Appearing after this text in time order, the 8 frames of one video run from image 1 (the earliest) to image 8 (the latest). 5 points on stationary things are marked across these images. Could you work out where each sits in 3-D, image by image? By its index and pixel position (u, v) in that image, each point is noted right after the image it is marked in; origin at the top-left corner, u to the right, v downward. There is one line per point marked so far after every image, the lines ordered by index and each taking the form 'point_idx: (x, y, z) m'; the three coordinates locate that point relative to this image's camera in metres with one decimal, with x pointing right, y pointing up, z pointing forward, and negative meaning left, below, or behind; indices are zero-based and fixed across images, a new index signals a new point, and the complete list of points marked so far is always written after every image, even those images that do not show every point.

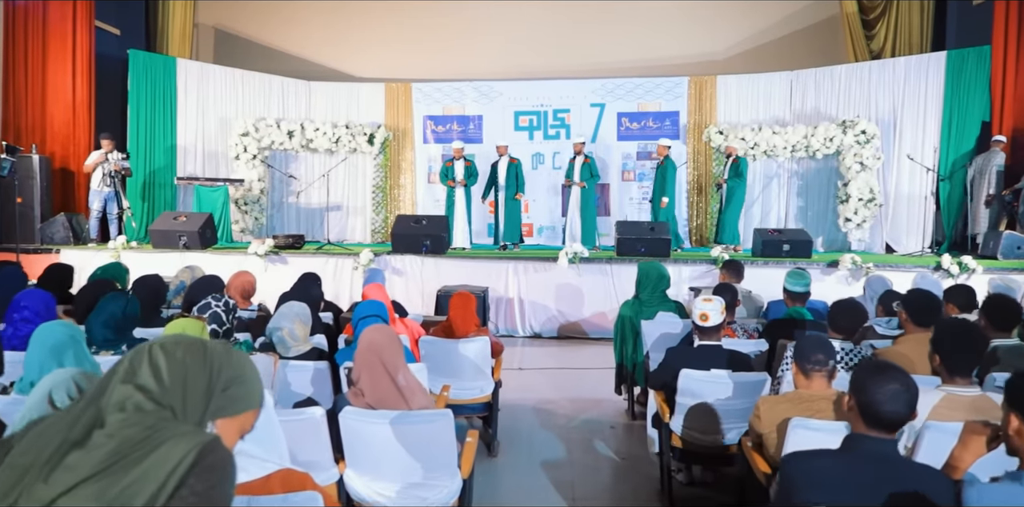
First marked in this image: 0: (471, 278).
0: (-0.4, -0.3, +7.3) m
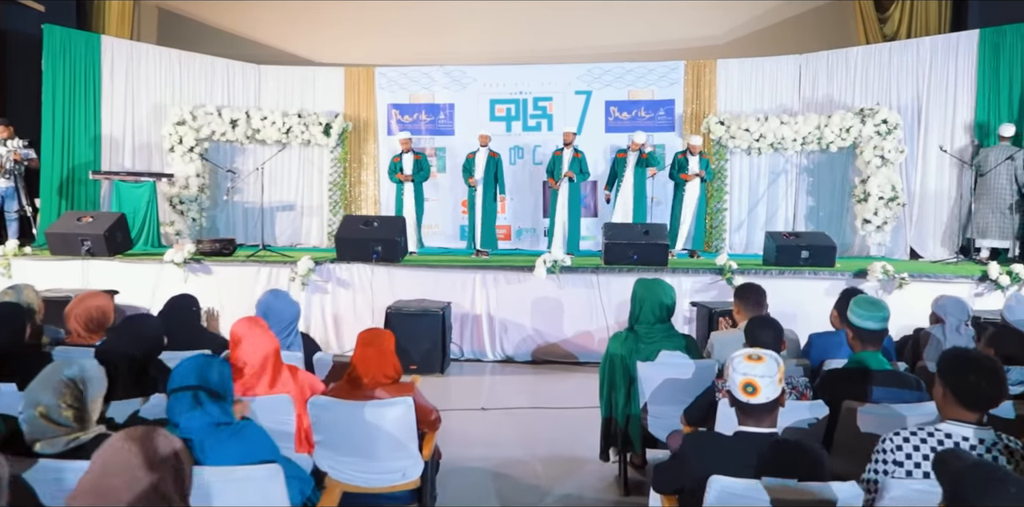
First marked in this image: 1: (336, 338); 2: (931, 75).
0: (-0.7, -0.3, +6.1) m
1: (-1.5, -0.7, +6.2) m
2: (+4.7, +2.0, +8.0) m
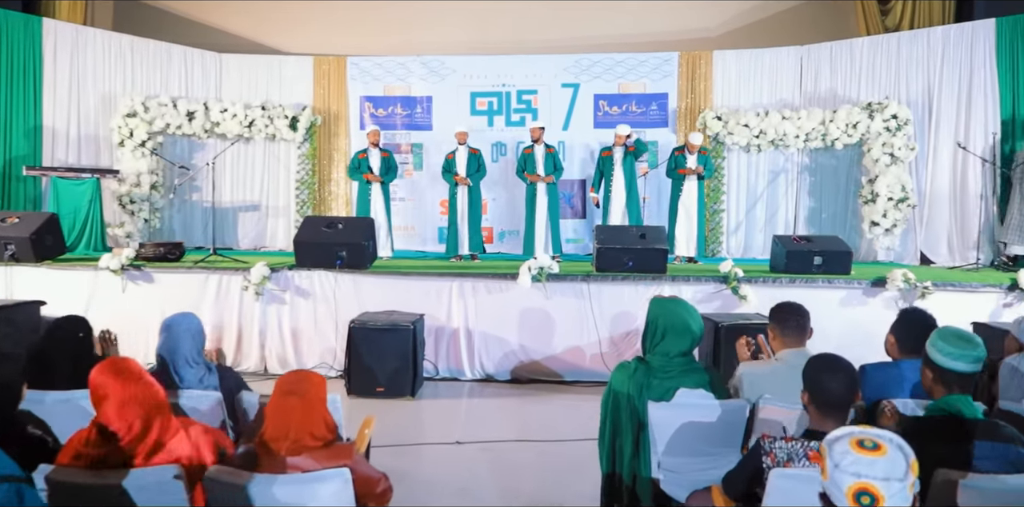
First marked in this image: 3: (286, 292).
0: (-0.8, -0.4, +5.5) m
1: (-1.7, -0.8, +5.5) m
2: (+4.6, +2.0, +7.5) m
3: (-1.7, -0.3, +5.5) m
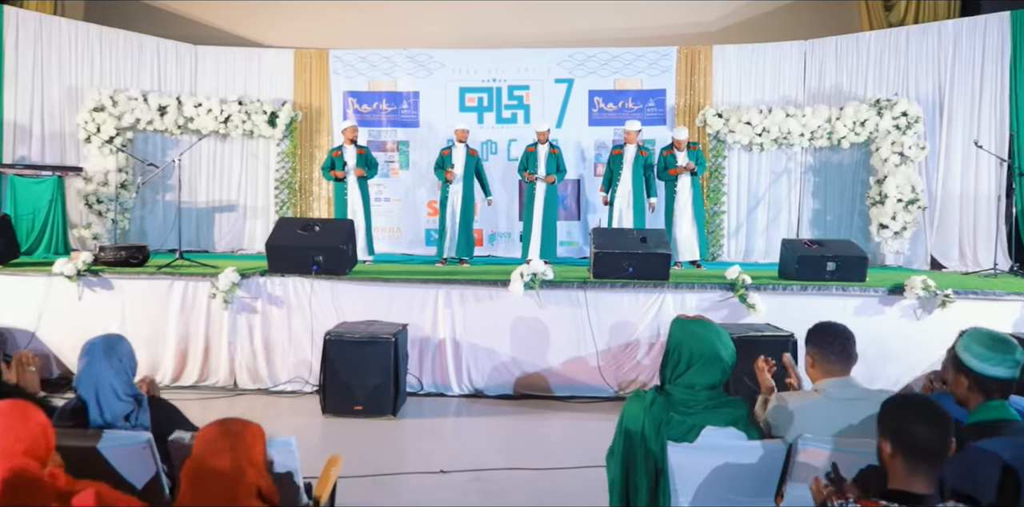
0: (-0.9, -0.4, +5.0) m
1: (-1.7, -0.8, +5.0) m
2: (+4.5, +1.9, +7.2) m
3: (-1.8, -0.3, +5.0) m
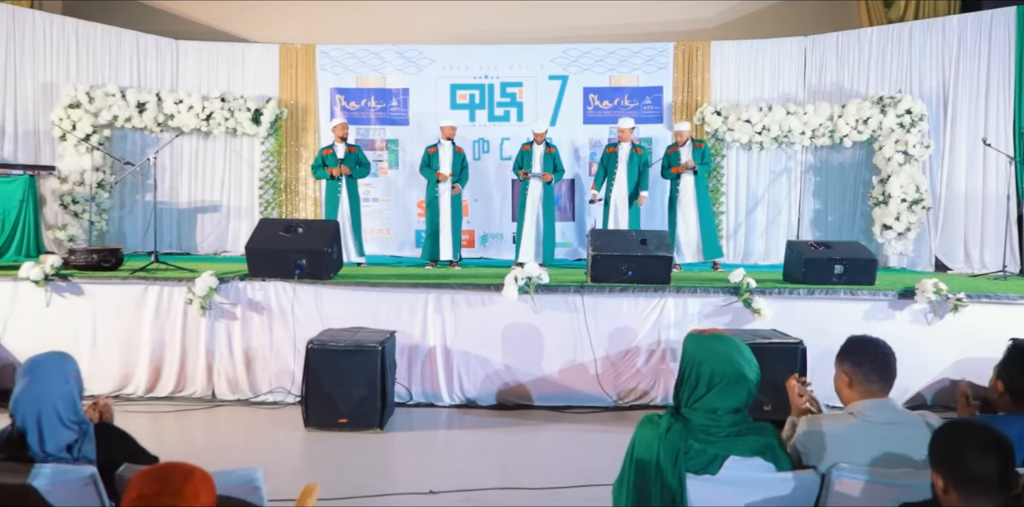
0: (-1.0, -0.4, +4.8) m
1: (-1.8, -0.8, +4.8) m
2: (+4.4, +1.9, +7.0) m
3: (-1.9, -0.4, +4.8) m
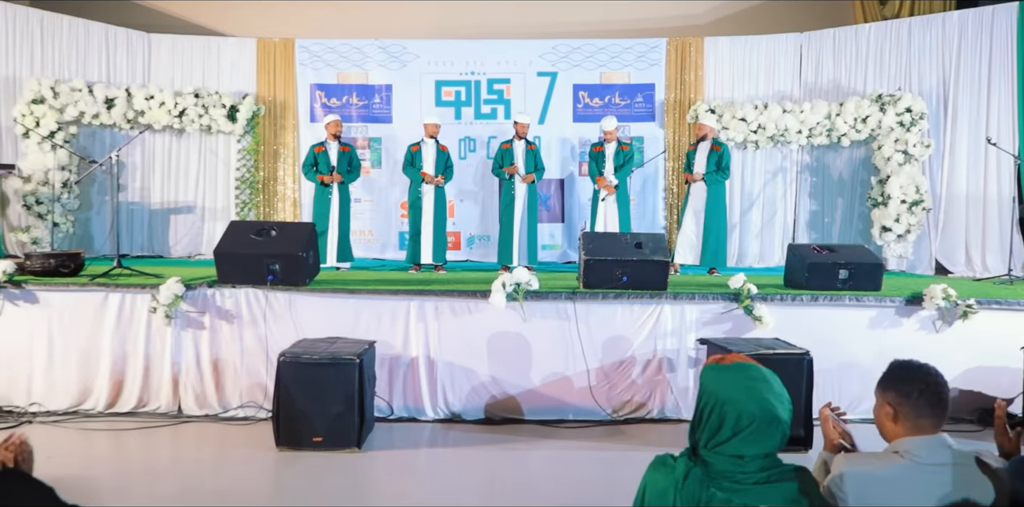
0: (-1.0, -0.5, +4.5) m
1: (-1.9, -0.9, +4.5) m
2: (+4.3, +1.9, +6.8) m
3: (-1.9, -0.4, +4.4) m
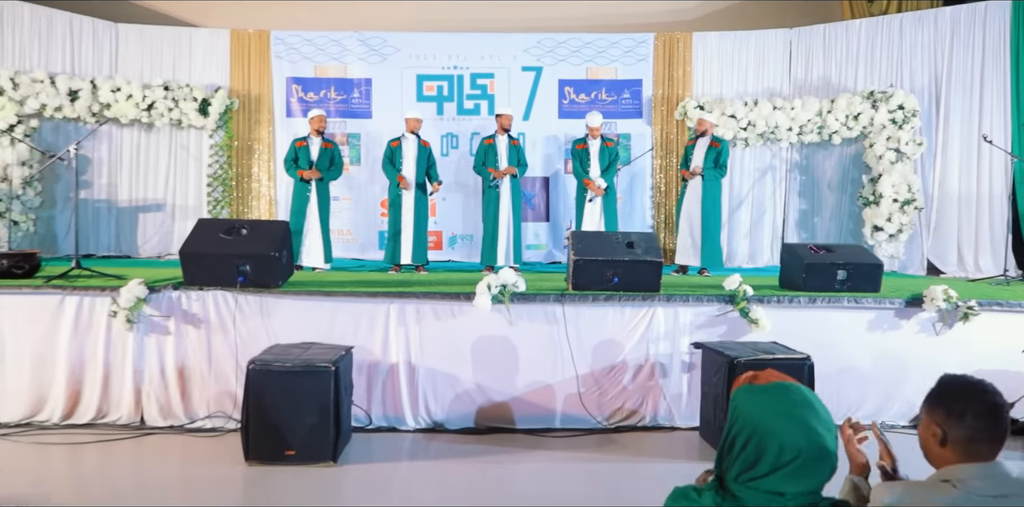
0: (-1.1, -0.5, +4.2) m
1: (-1.9, -0.9, +4.2) m
2: (+4.1, +1.9, +6.6) m
3: (-2.0, -0.4, +4.2) m
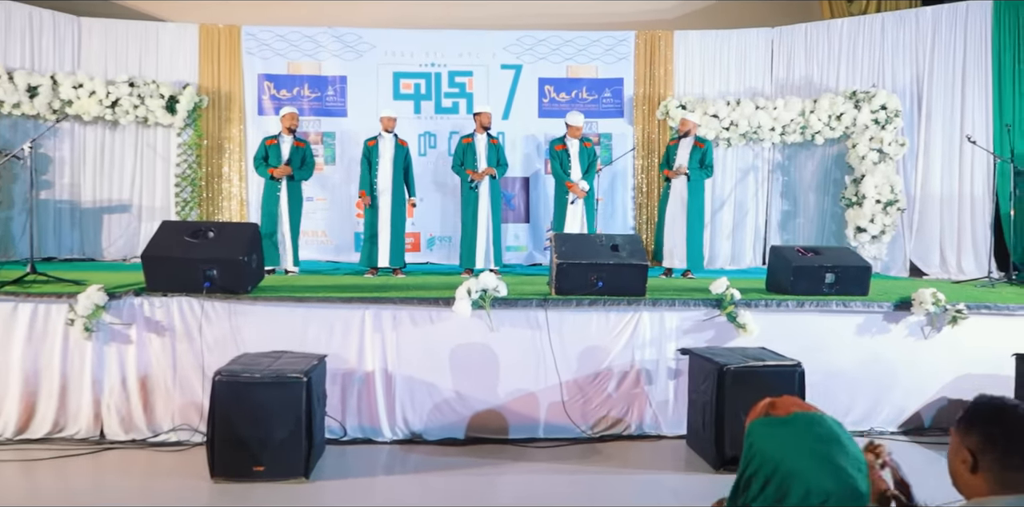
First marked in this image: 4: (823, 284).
0: (-1.2, -0.5, +4.0) m
1: (-2.1, -0.9, +4.0) m
2: (+3.9, +1.9, +6.6) m
3: (-2.1, -0.4, +3.9) m
4: (+2.0, -0.2, +4.5) m
